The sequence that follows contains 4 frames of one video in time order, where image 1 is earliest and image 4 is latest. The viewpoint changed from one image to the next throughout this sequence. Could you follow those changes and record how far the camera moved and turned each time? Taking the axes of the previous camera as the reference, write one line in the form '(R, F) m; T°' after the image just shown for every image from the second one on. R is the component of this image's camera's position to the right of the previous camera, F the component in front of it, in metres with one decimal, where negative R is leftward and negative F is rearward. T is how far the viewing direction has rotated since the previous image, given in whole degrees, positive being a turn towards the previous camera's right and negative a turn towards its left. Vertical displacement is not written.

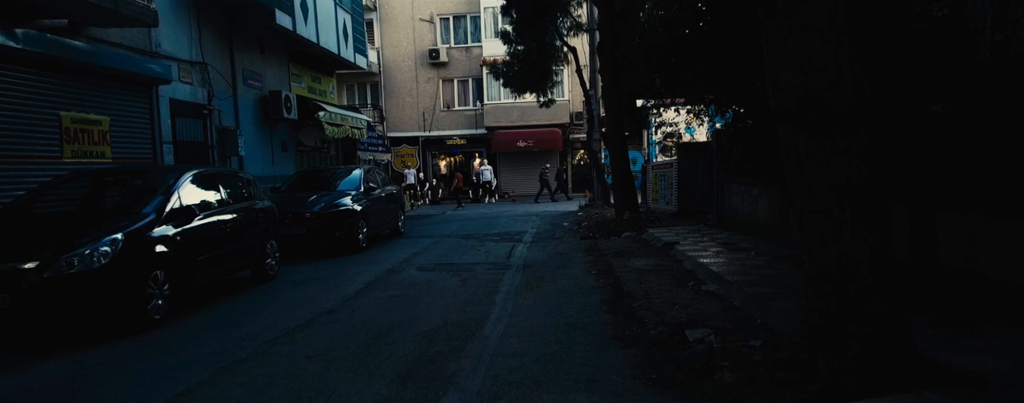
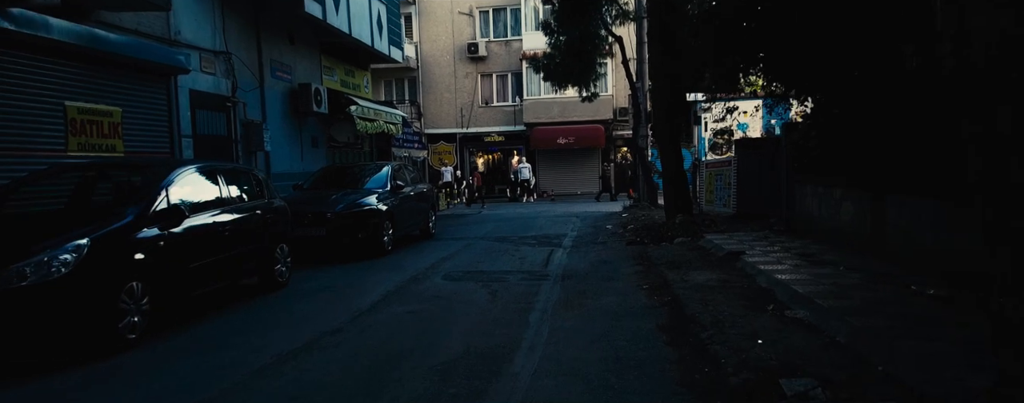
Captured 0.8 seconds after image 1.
(0.0, +1.1) m; -4°
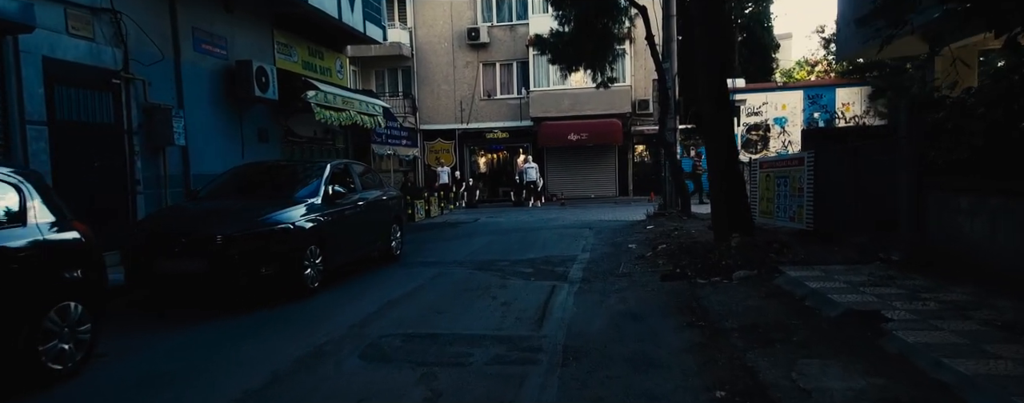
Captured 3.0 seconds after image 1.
(+0.4, +3.4) m; -1°
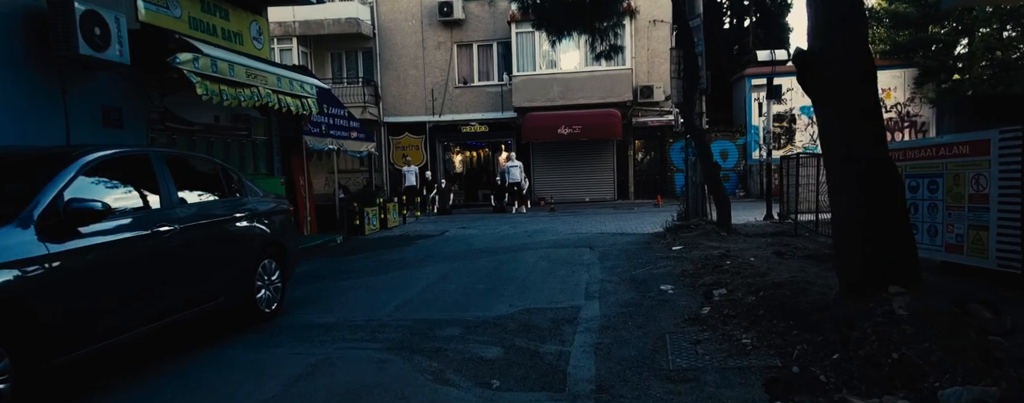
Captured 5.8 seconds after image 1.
(+0.3, +4.2) m; +1°
